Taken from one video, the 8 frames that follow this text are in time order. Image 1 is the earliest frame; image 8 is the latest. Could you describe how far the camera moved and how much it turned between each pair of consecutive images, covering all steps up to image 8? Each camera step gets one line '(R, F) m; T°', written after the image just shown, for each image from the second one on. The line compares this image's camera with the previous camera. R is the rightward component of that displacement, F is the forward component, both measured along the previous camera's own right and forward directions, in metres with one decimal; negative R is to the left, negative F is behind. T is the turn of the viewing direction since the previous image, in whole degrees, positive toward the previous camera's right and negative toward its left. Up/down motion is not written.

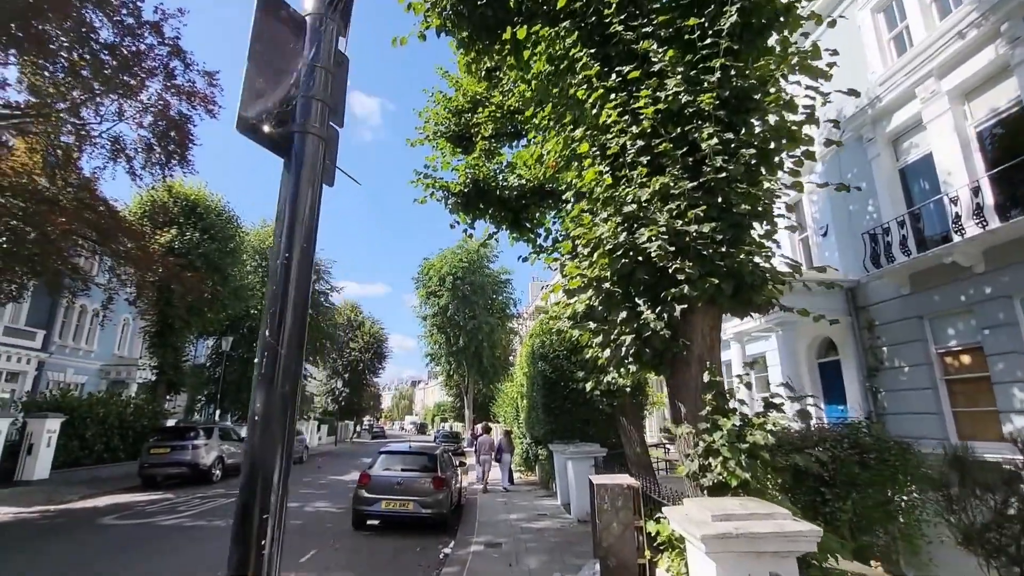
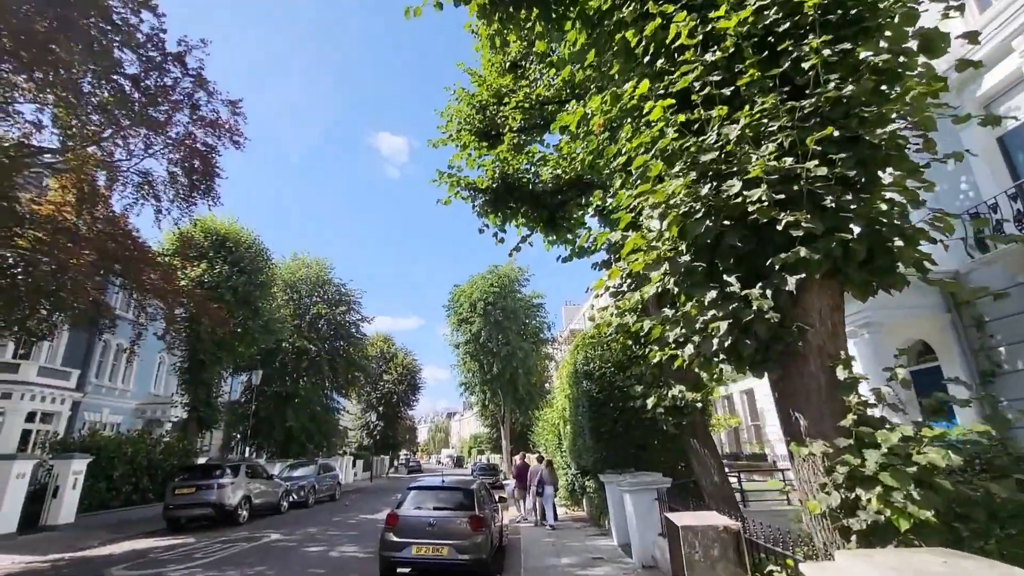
(-0.1, +1.0) m; -4°
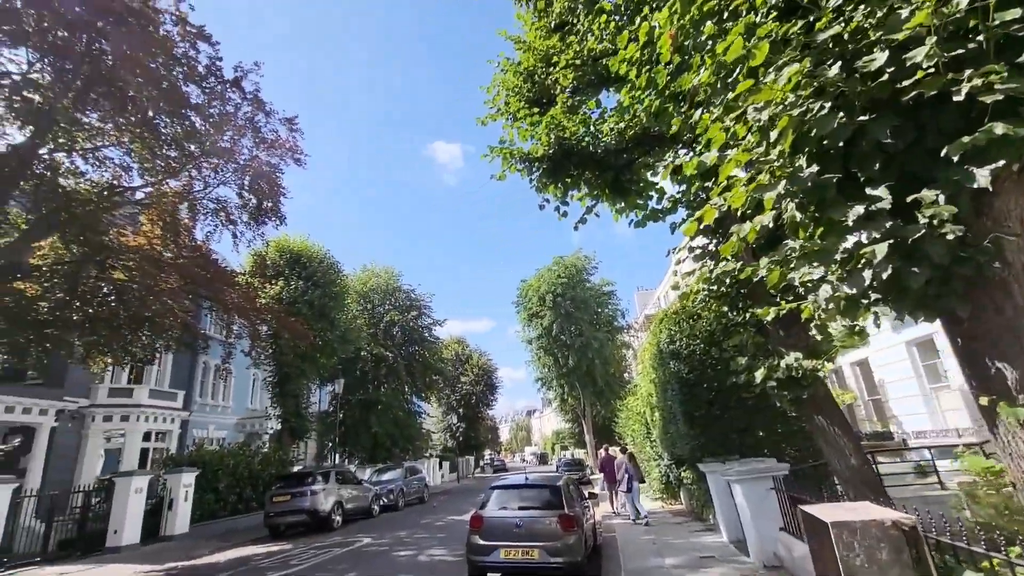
(0.0, +0.6) m; -8°
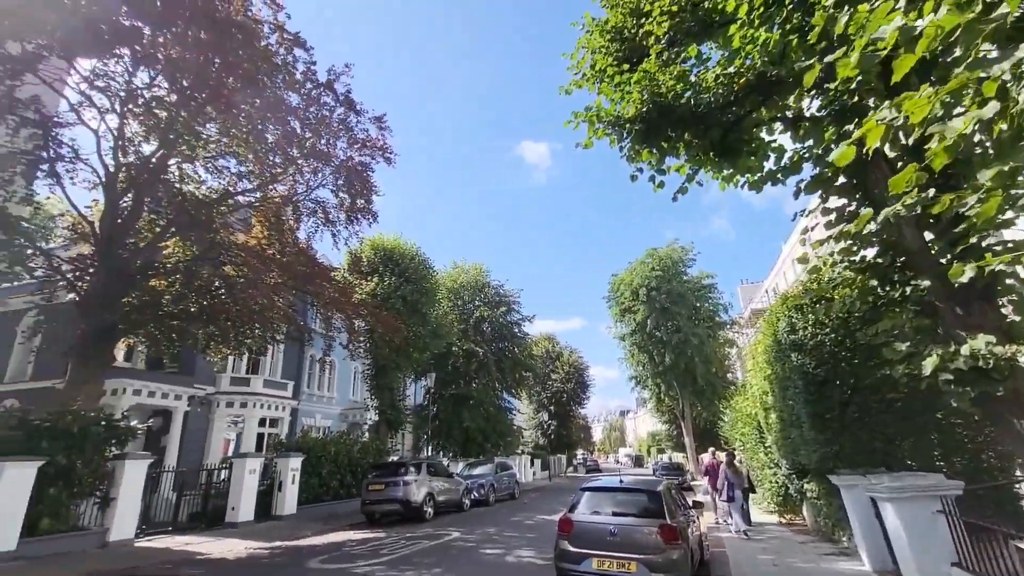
(0.0, +0.6) m; -11°
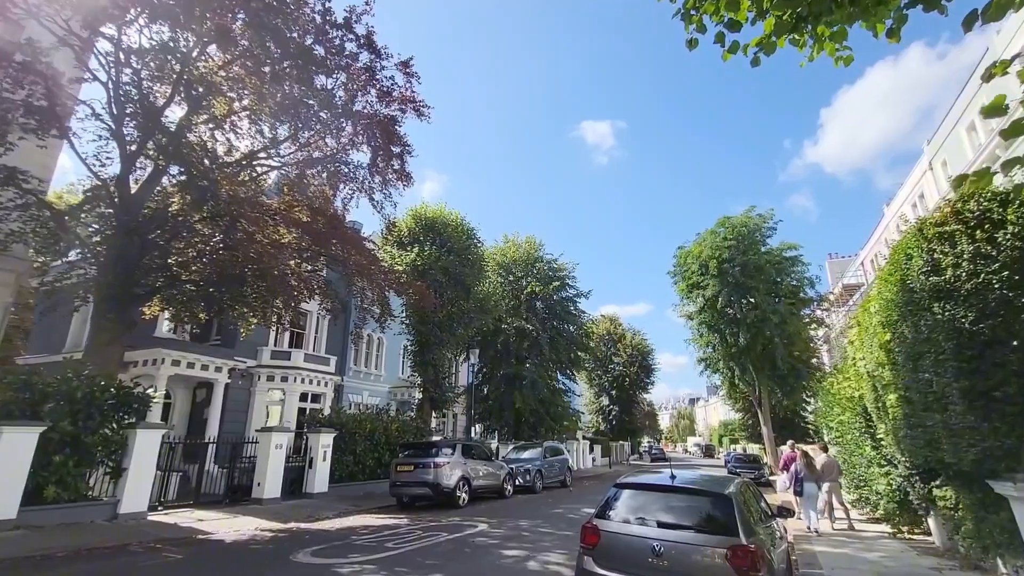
(+0.6, +1.8) m; -8°
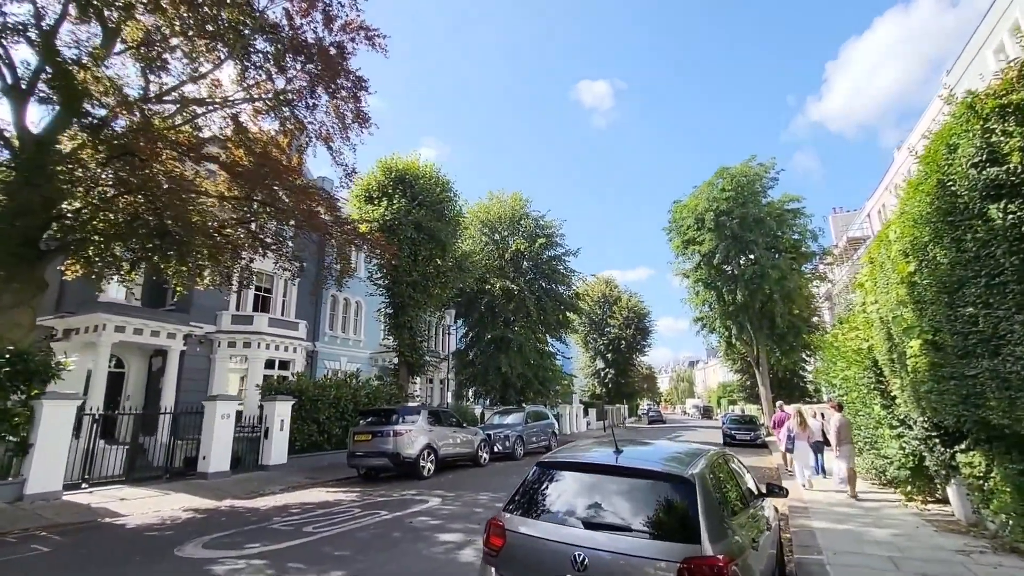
(+0.8, +1.4) m; 0°
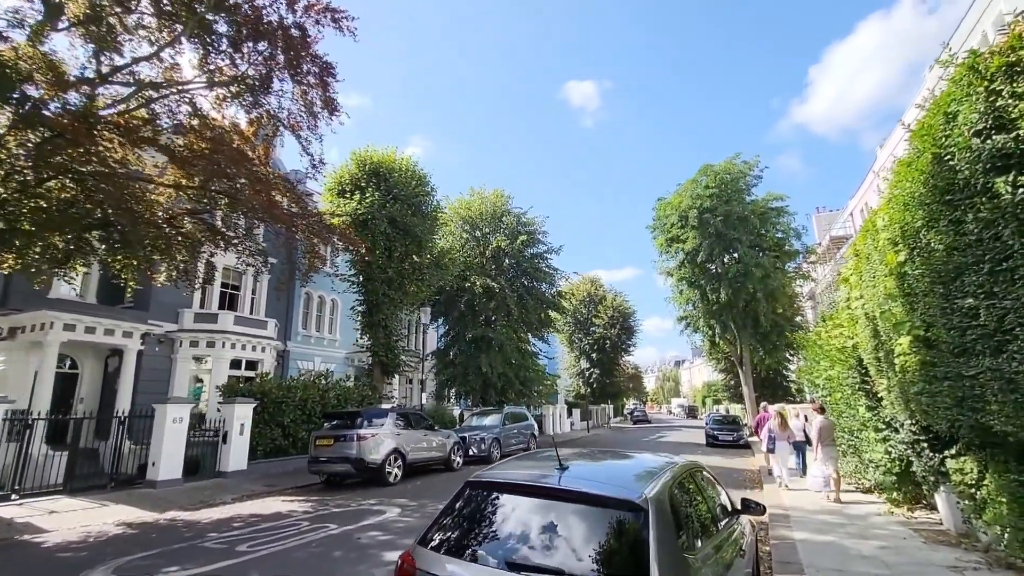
(+0.4, +0.6) m; +1°
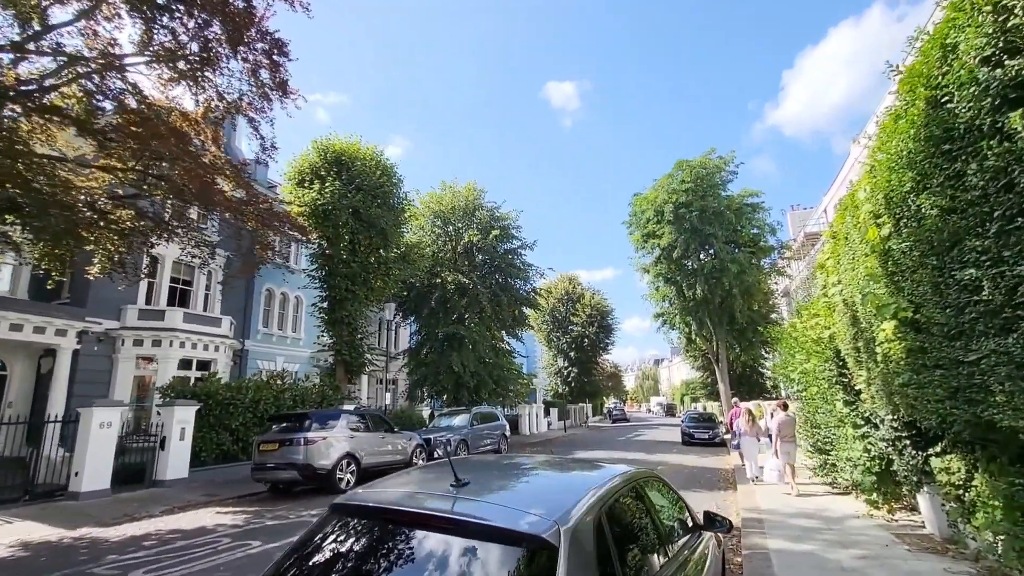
(+0.4, +0.7) m; +2°
